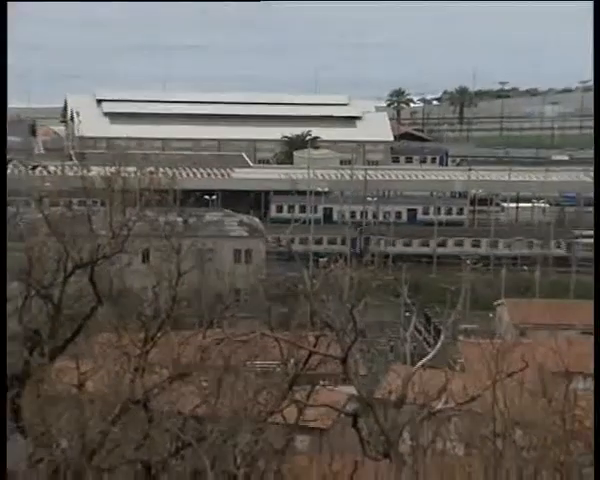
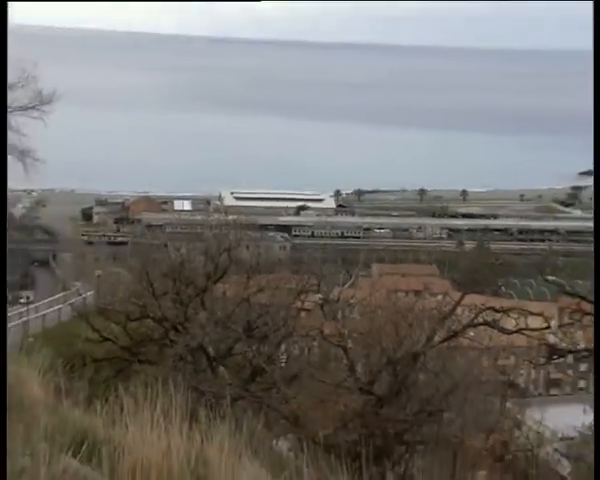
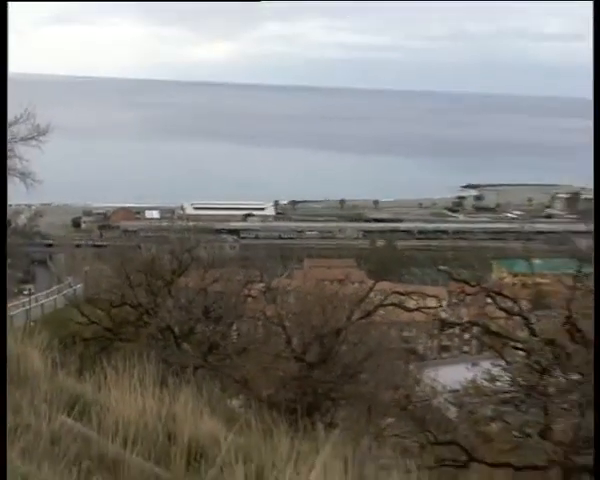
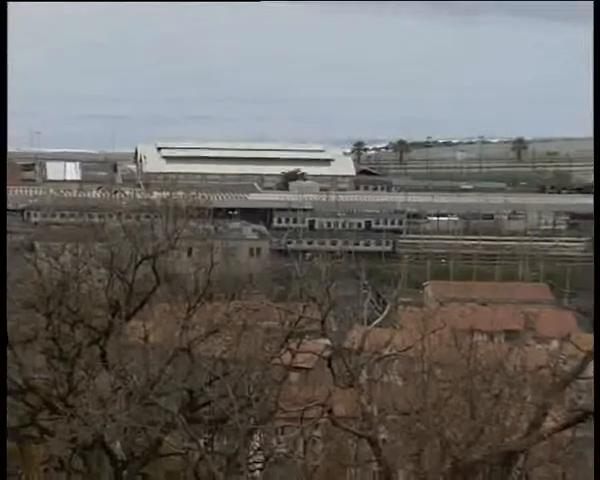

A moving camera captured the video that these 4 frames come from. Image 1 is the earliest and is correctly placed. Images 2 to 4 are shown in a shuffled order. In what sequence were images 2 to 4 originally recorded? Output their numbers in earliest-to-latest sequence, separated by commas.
4, 2, 3
